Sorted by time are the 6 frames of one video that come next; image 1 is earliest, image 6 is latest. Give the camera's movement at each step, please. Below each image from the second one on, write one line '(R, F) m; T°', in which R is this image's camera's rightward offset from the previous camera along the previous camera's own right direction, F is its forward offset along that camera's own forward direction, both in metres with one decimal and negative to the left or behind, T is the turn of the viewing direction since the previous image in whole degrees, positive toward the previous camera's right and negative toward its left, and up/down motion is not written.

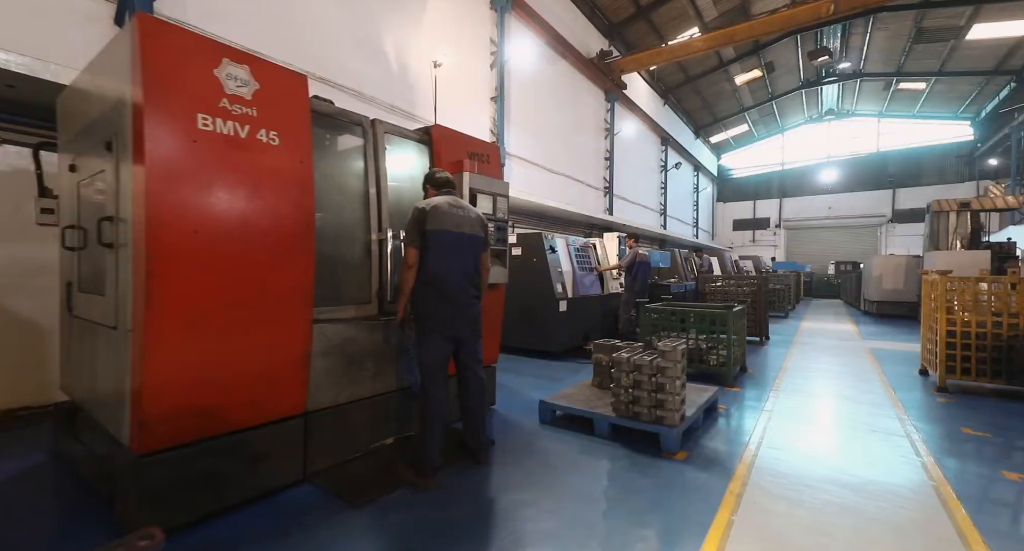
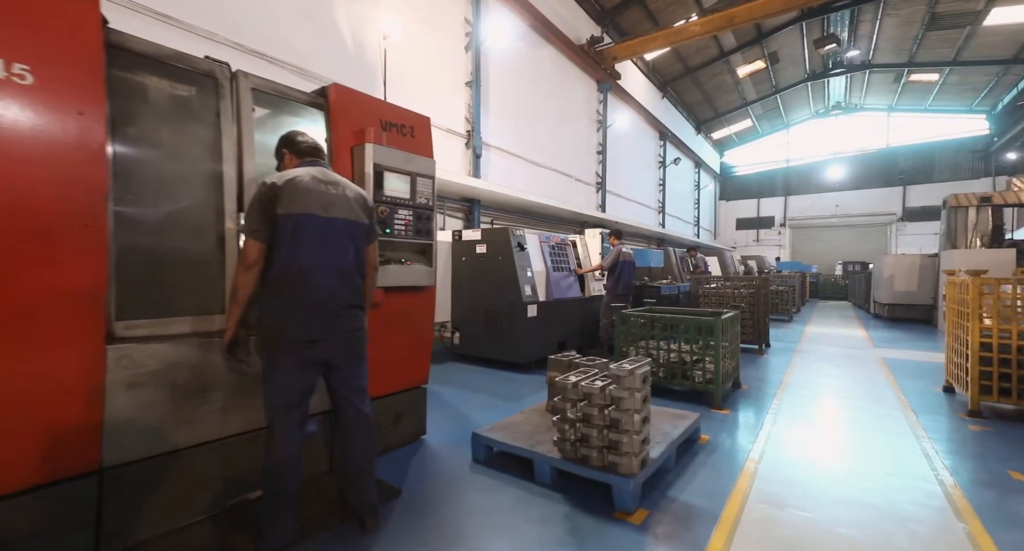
(+0.4, +0.6) m; -1°
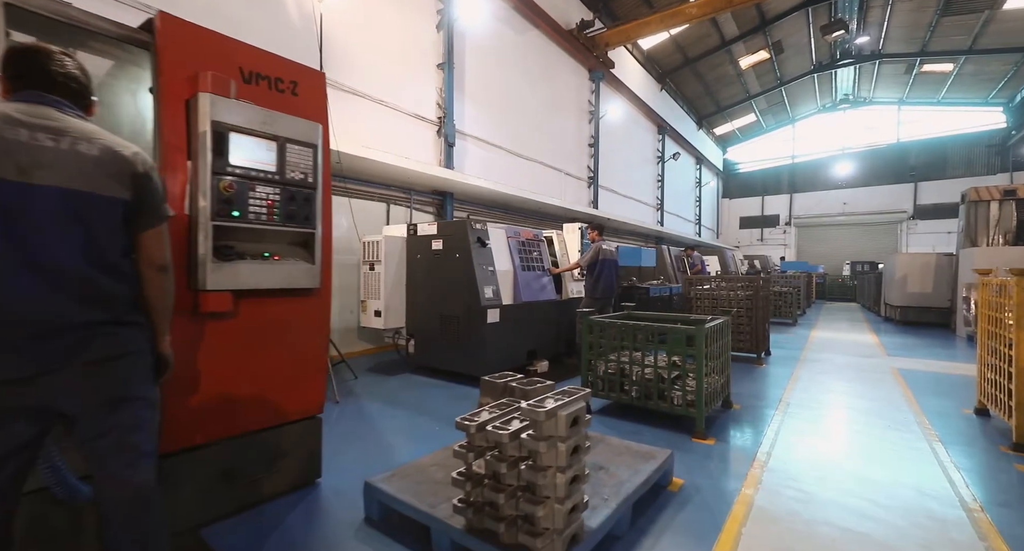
(+0.4, +0.5) m; -1°
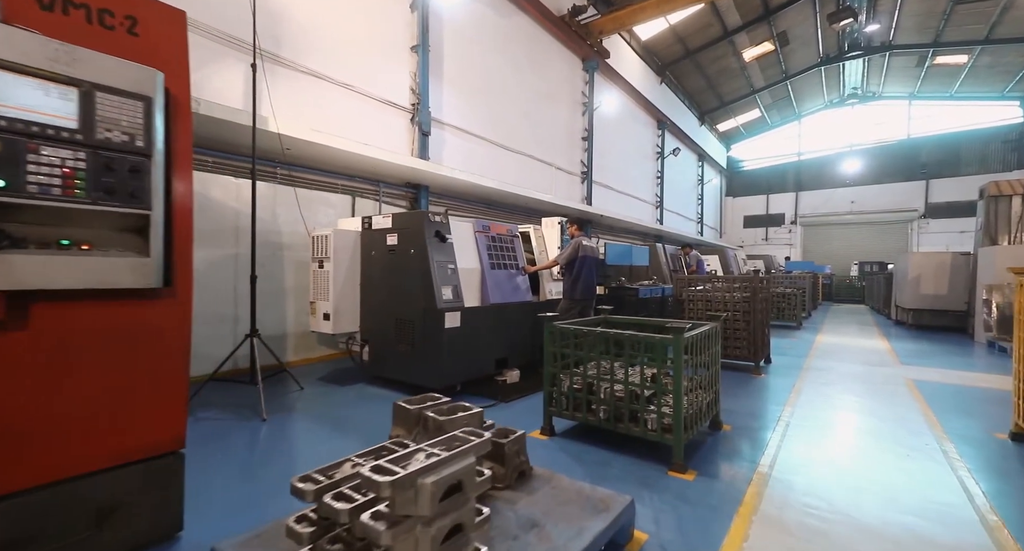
(+0.3, +0.4) m; -1°
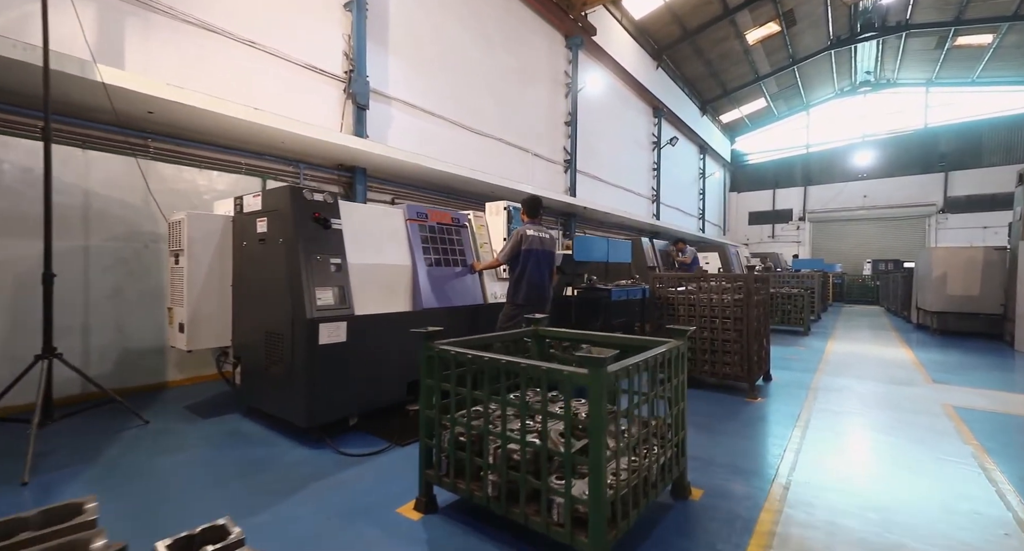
(+0.6, +0.9) m; -1°
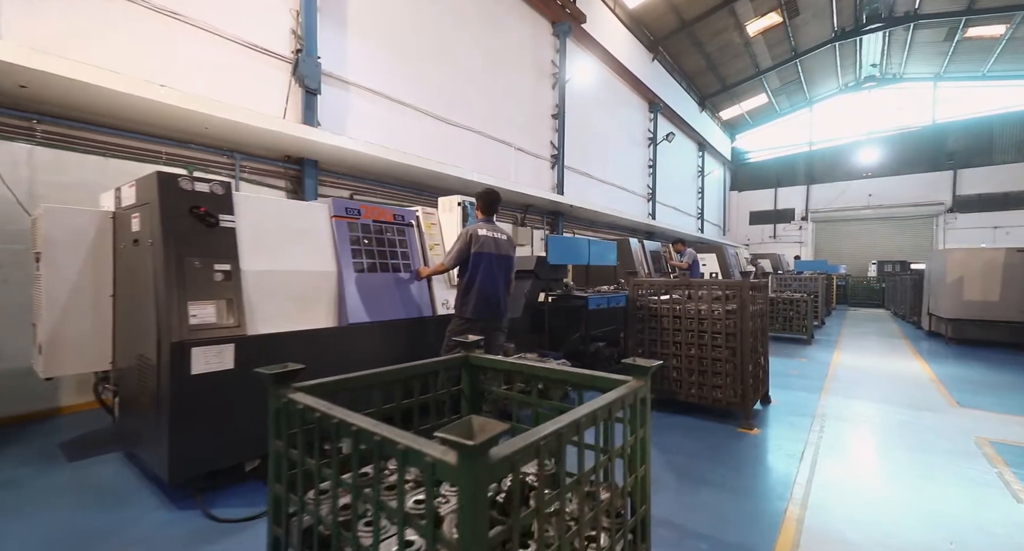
(+0.3, +0.5) m; 0°
